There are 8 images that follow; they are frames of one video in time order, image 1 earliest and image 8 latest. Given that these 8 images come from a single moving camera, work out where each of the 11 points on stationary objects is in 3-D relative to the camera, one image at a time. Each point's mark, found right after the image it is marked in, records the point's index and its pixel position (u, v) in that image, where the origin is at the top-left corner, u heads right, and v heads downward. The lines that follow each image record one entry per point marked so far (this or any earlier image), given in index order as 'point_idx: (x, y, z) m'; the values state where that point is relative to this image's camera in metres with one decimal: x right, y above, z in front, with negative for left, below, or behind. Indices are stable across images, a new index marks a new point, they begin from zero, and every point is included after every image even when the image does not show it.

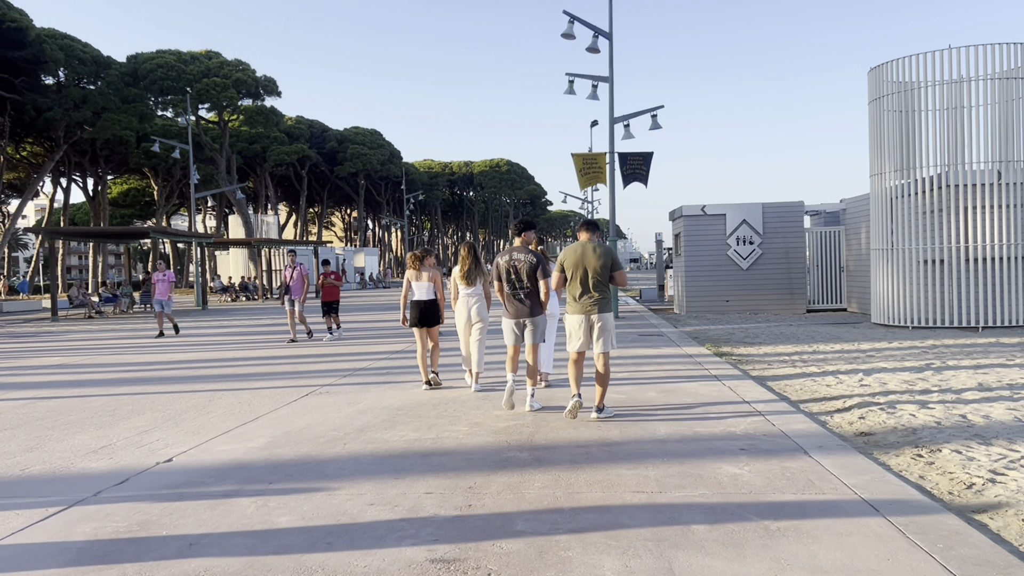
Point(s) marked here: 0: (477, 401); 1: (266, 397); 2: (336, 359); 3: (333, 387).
0: (-0.3, -1.1, +8.0) m
1: (-2.5, -1.1, +8.7) m
2: (-2.6, -1.0, +12.7) m
3: (-1.9, -1.1, +9.3) m
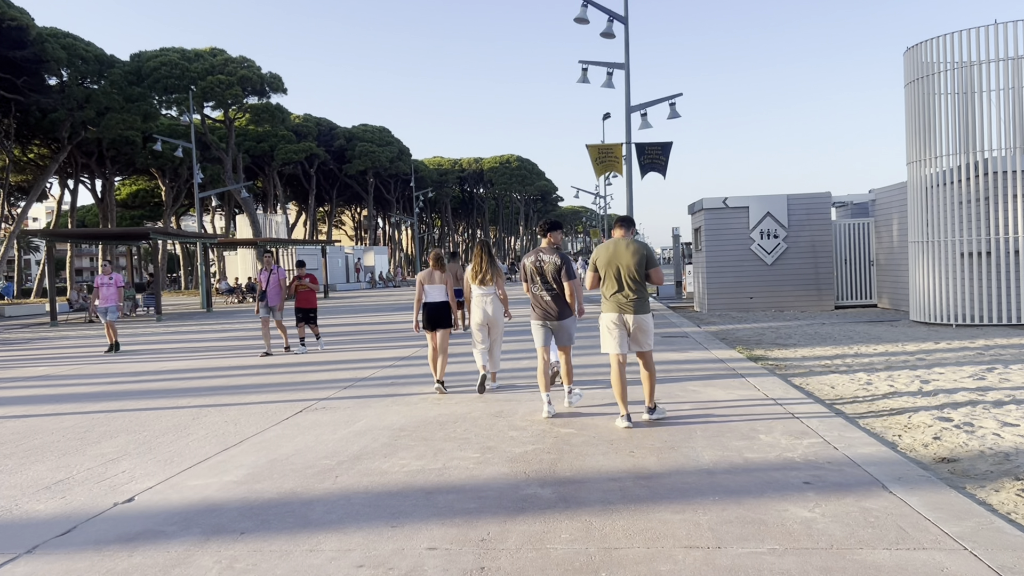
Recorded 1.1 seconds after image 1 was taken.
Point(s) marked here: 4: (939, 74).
0: (-0.1, -1.1, +7.1) m
1: (-2.3, -1.2, +7.8) m
2: (-2.4, -1.1, +11.8) m
3: (-1.8, -1.1, +8.4) m
4: (+7.3, +3.7, +14.4) m
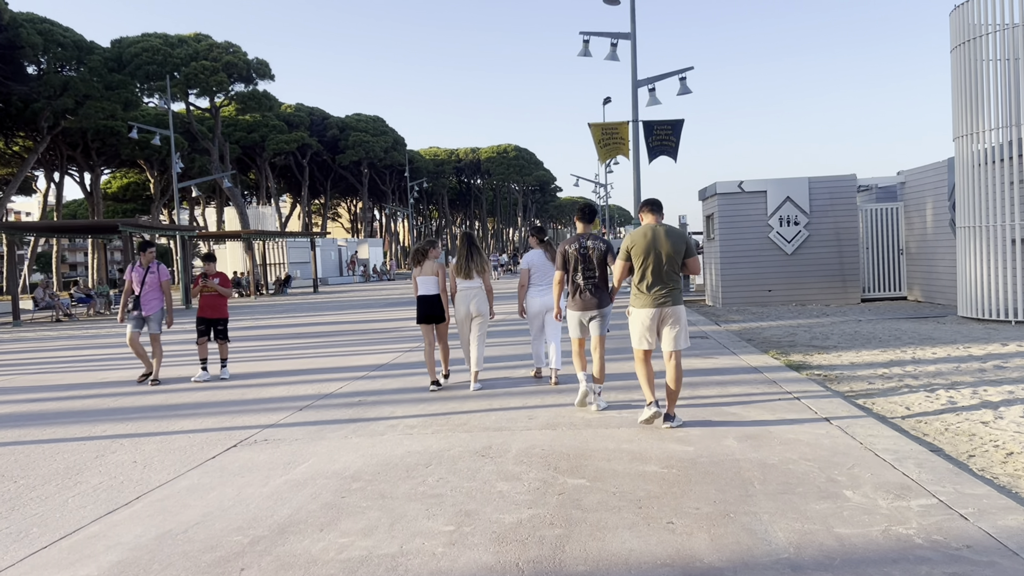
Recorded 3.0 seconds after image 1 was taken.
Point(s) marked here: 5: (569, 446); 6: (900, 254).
0: (-0.2, -1.1, +5.4) m
1: (-2.4, -1.2, +6.1) m
2: (-2.5, -1.0, +10.1) m
3: (-1.8, -1.1, +6.7) m
4: (+7.2, +3.8, +12.7) m
5: (+0.4, -1.0, +5.6) m
6: (+8.5, +0.7, +18.5) m
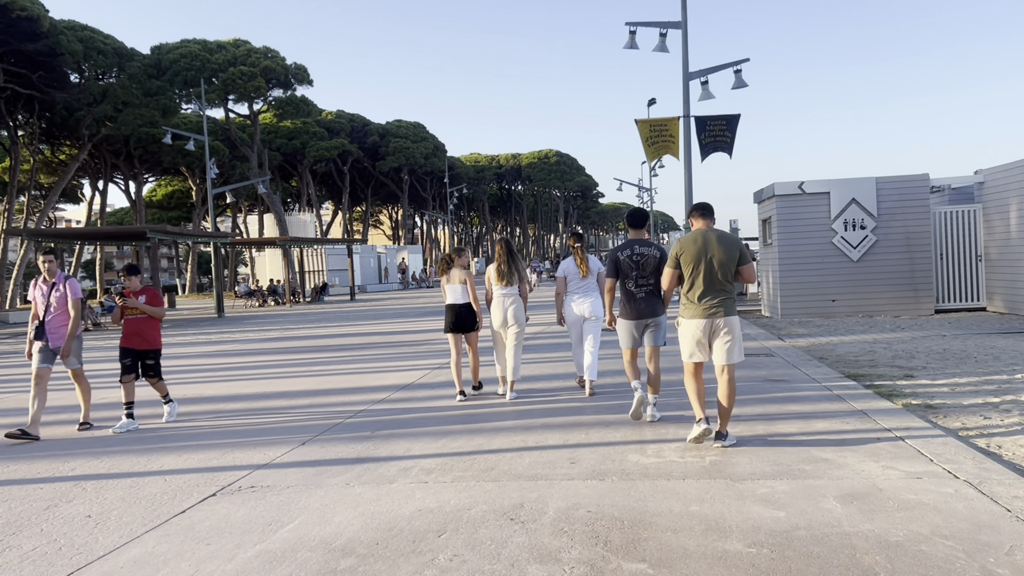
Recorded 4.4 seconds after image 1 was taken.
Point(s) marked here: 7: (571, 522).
0: (0.0, -1.2, +4.2) m
1: (-2.2, -1.3, +5.1) m
2: (-2.0, -1.2, +9.0) m
3: (-1.6, -1.2, +5.6) m
4: (+7.7, +3.6, +11.2) m
5: (+0.6, -1.1, +4.4) m
6: (+9.3, +0.5, +16.9) m
7: (+0.3, -1.2, +4.2) m
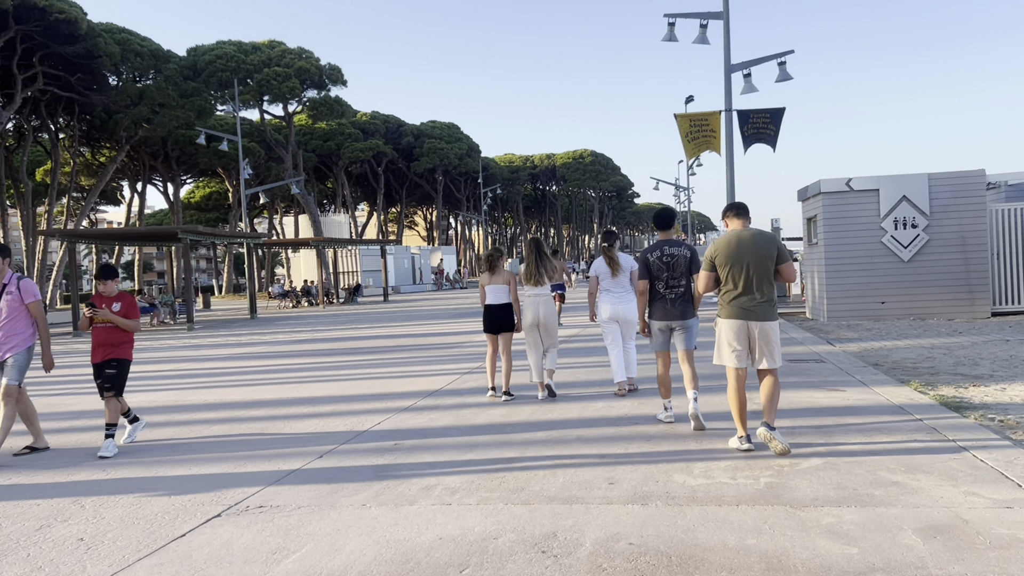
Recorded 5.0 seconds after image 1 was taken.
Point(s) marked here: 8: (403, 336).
0: (+0.1, -1.2, +3.7) m
1: (-2.0, -1.3, +4.7) m
2: (-1.7, -1.2, +8.6) m
3: (-1.4, -1.2, +5.2) m
4: (+8.2, +3.6, +10.4) m
5: (+0.7, -1.1, +3.9) m
6: (+9.9, +0.5, +16.0) m
7: (+0.4, -1.2, +3.7) m
8: (-2.4, -1.0, +18.5) m
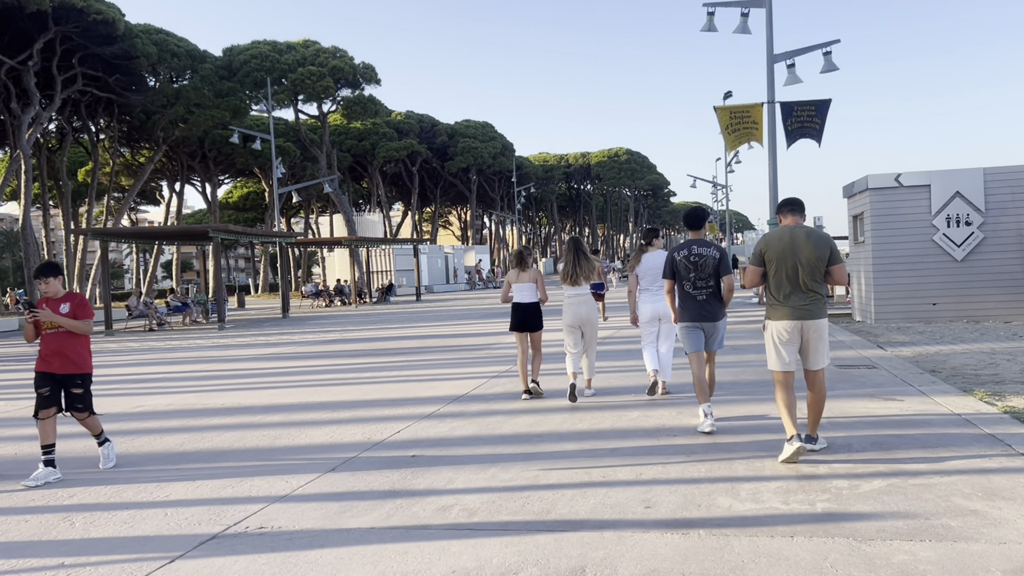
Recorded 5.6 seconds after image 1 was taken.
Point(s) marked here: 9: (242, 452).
0: (+0.2, -1.2, +3.3) m
1: (-1.9, -1.3, +4.3) m
2: (-1.4, -1.2, +8.2) m
3: (-1.3, -1.2, +4.8) m
4: (+8.5, +3.6, +9.6) m
5: (+0.8, -1.1, +3.4) m
6: (+10.5, +0.5, +15.1) m
7: (+0.5, -1.2, +3.2) m
8: (-1.7, -1.0, +18.1) m
9: (-2.0, -1.2, +6.4) m
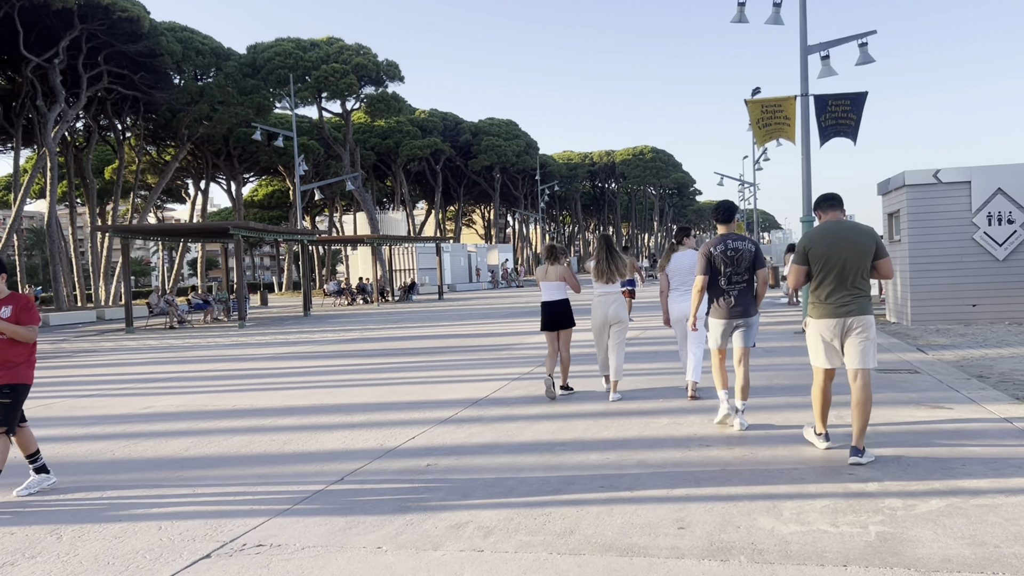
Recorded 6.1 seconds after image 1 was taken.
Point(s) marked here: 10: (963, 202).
0: (+0.3, -1.2, +2.9) m
1: (-1.8, -1.3, +3.9) m
2: (-1.2, -1.1, +7.9) m
3: (-1.1, -1.2, +4.4) m
4: (+8.8, +3.6, +9.0) m
5: (+0.9, -1.1, +3.0) m
6: (+10.9, +0.5, +14.4) m
7: (+0.6, -1.2, +2.8) m
8: (-1.2, -1.0, +17.7) m
9: (-1.9, -1.2, +6.1) m
10: (+7.8, +1.5, +14.6) m
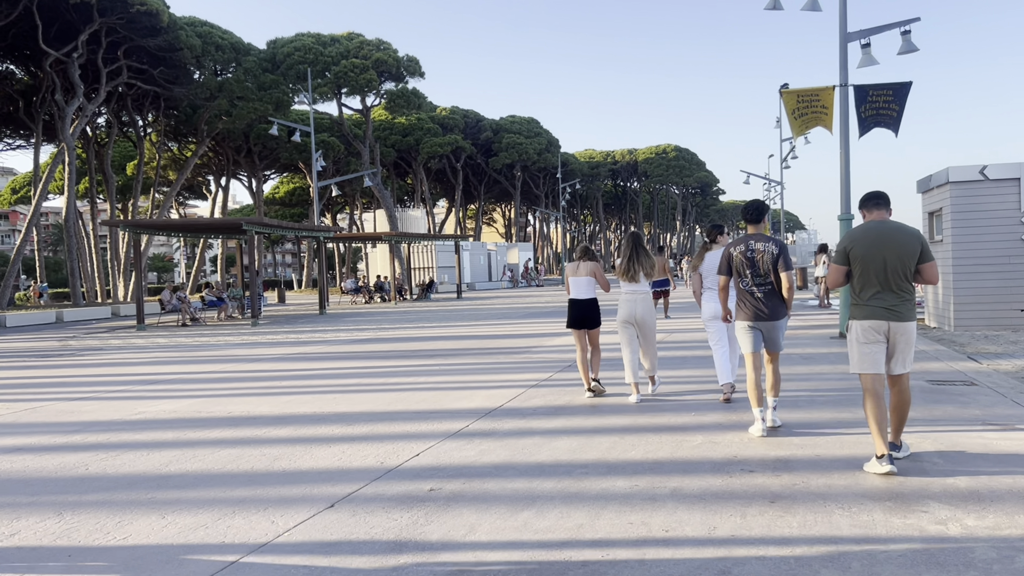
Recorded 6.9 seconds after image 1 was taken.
0: (+0.3, -1.2, +2.2) m
1: (-1.7, -1.3, +3.3) m
2: (-1.1, -1.1, +7.2) m
3: (-1.1, -1.2, +3.8) m
4: (+9.0, +3.5, +8.1) m
5: (+0.9, -1.2, +2.3) m
6: (+11.2, +0.4, +13.5) m
7: (+0.6, -1.2, +2.1) m
8: (-0.8, -1.0, +17.1) m
9: (-1.8, -1.2, +5.5) m
10: (+8.1, +1.4, +13.8) m
